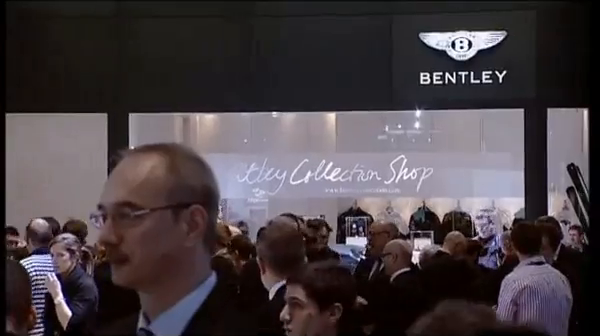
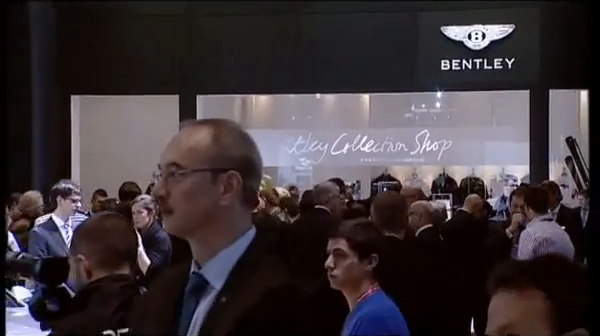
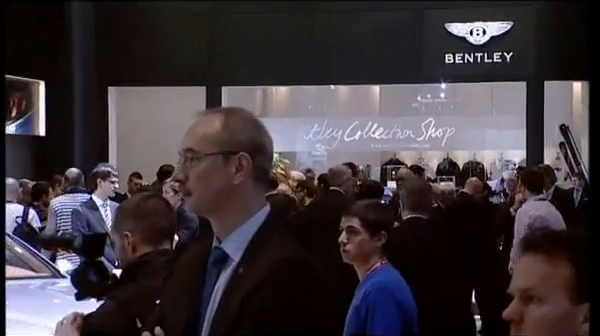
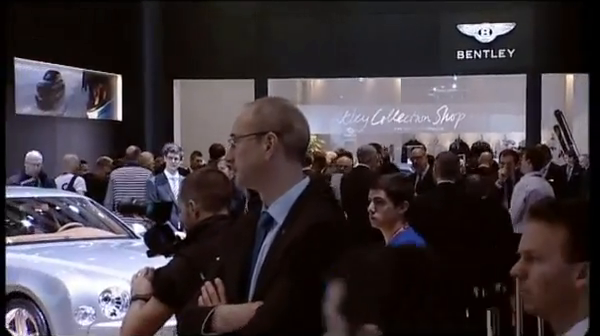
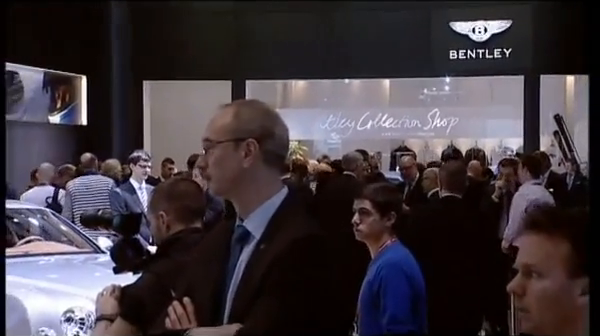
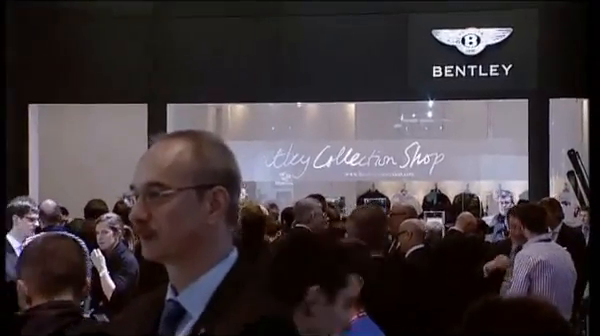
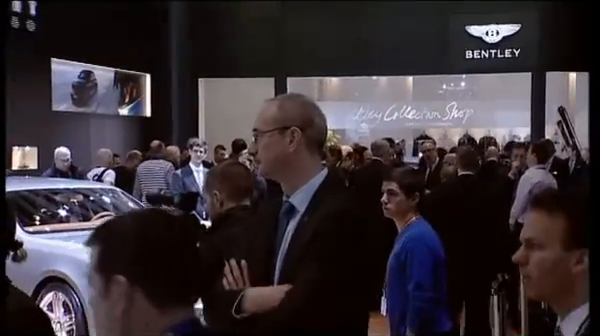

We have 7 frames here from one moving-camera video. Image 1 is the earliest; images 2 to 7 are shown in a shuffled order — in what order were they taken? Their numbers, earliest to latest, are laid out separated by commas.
6, 2, 3, 5, 4, 7
